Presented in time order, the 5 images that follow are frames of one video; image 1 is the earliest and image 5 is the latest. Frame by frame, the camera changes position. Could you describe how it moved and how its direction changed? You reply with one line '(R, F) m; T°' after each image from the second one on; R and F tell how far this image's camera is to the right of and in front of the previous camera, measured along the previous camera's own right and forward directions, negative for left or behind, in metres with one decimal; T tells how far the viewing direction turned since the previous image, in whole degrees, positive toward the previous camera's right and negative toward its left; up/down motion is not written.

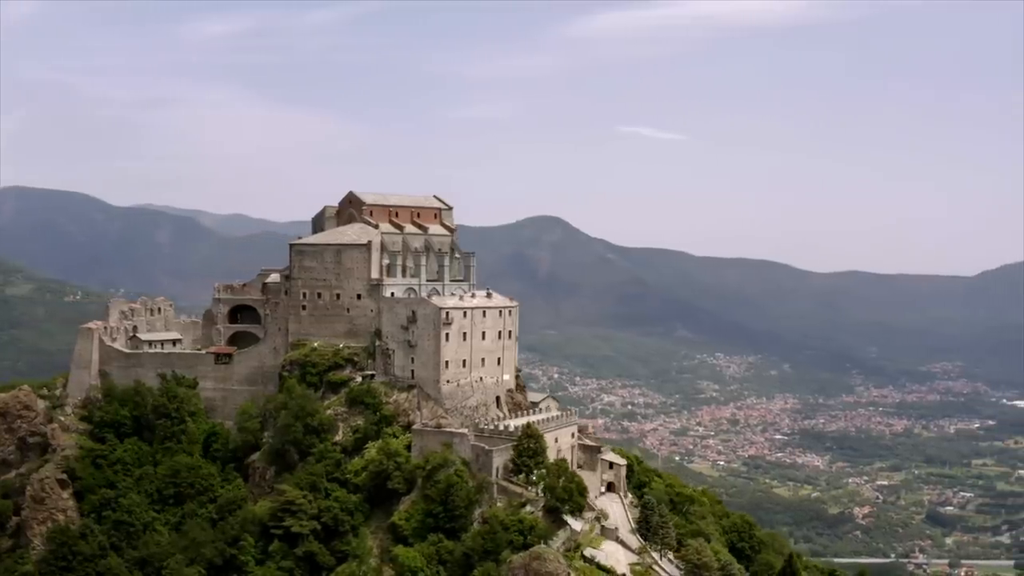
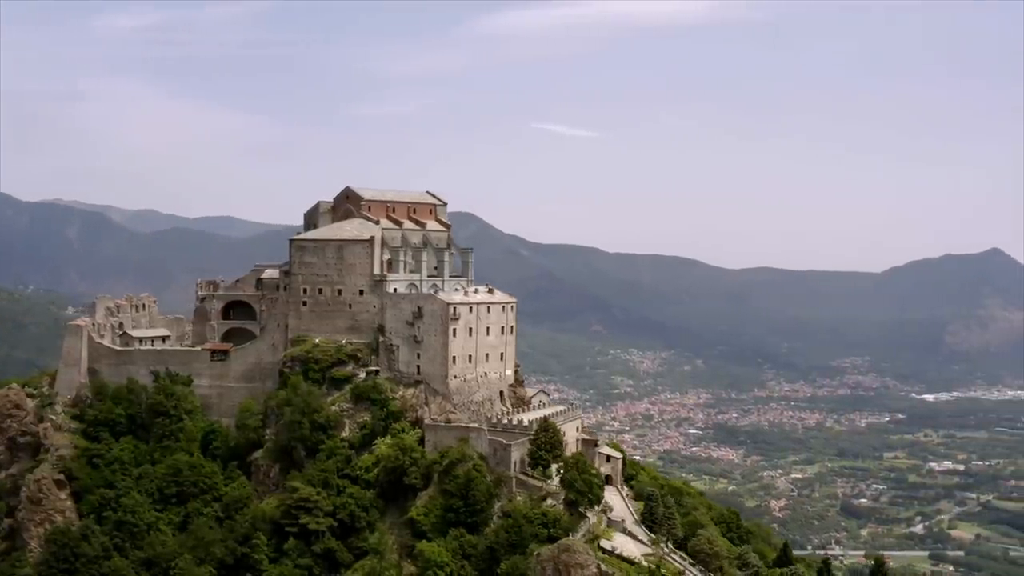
(-4.8, 0.0) m; +4°
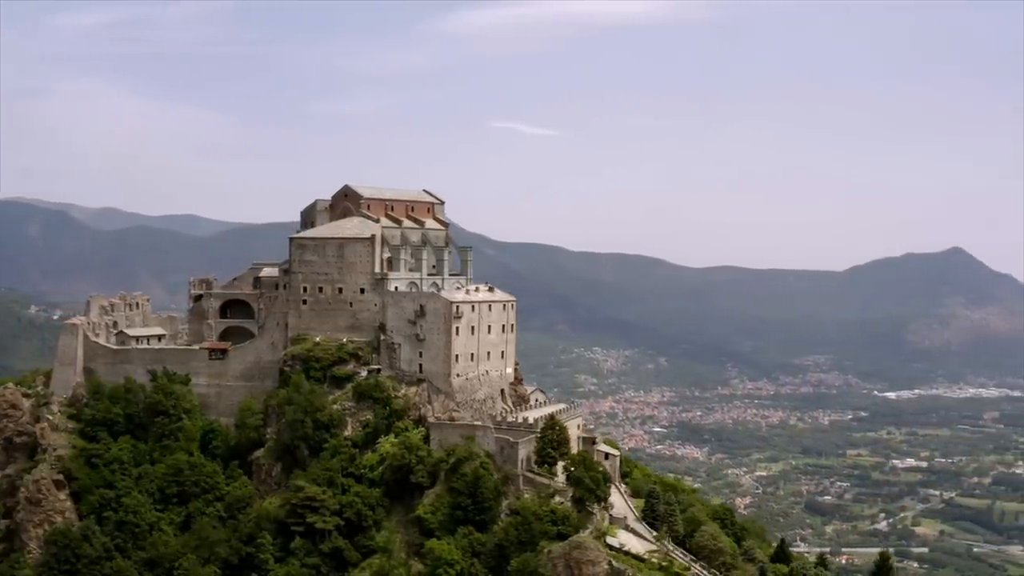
(-2.0, -0.1) m; +2°
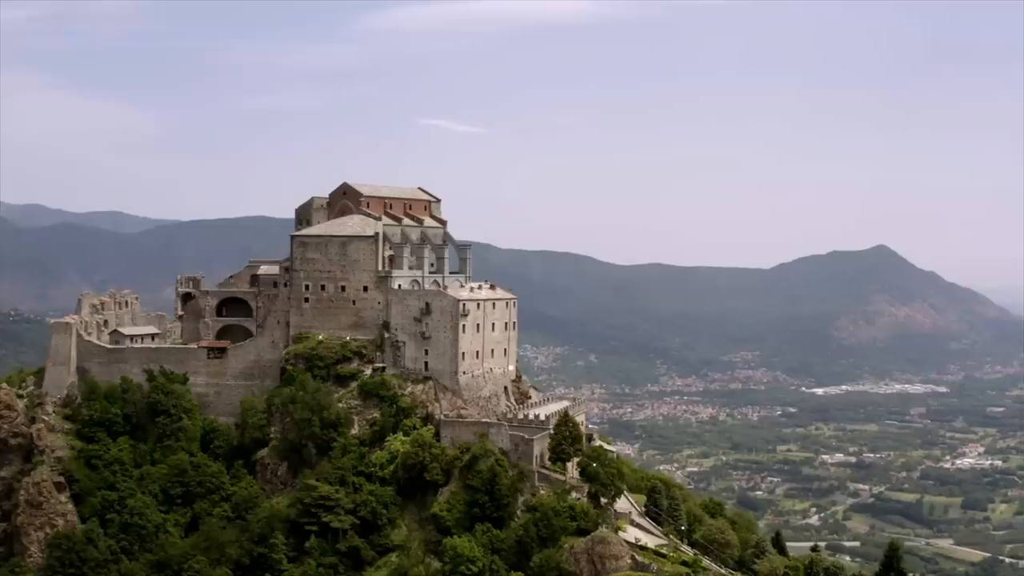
(-4.0, -0.1) m; +3°
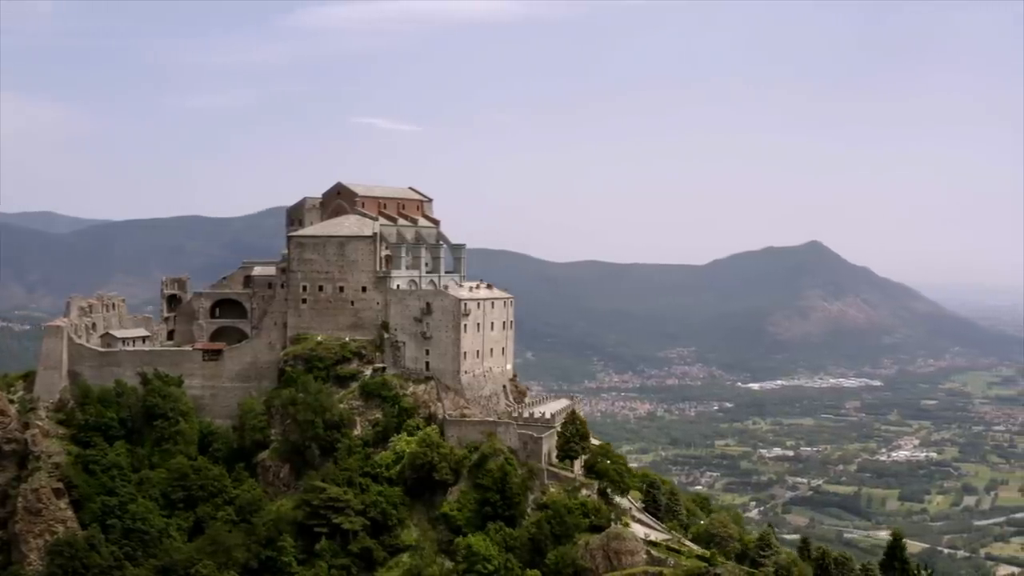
(-3.5, -0.2) m; +3°
